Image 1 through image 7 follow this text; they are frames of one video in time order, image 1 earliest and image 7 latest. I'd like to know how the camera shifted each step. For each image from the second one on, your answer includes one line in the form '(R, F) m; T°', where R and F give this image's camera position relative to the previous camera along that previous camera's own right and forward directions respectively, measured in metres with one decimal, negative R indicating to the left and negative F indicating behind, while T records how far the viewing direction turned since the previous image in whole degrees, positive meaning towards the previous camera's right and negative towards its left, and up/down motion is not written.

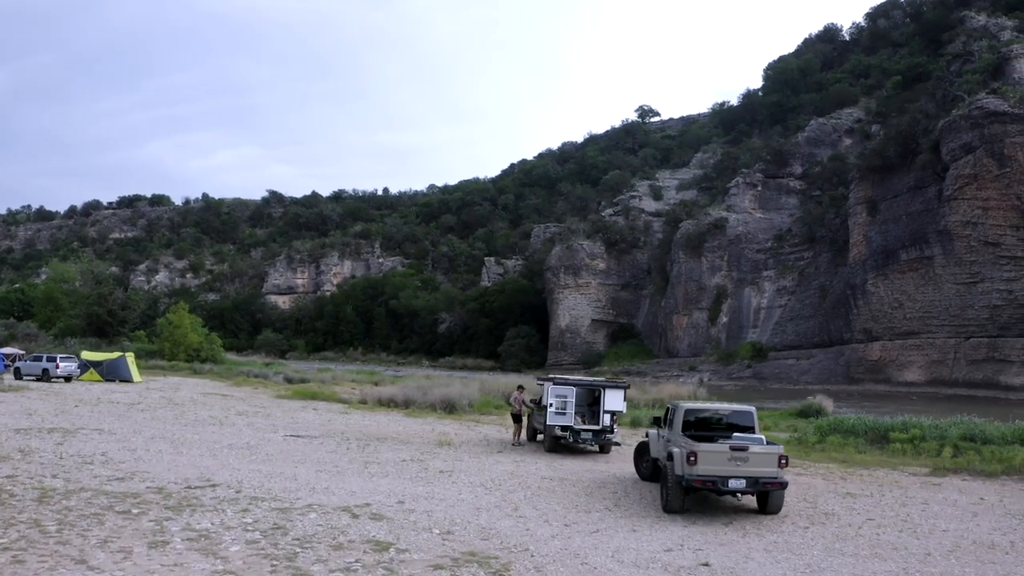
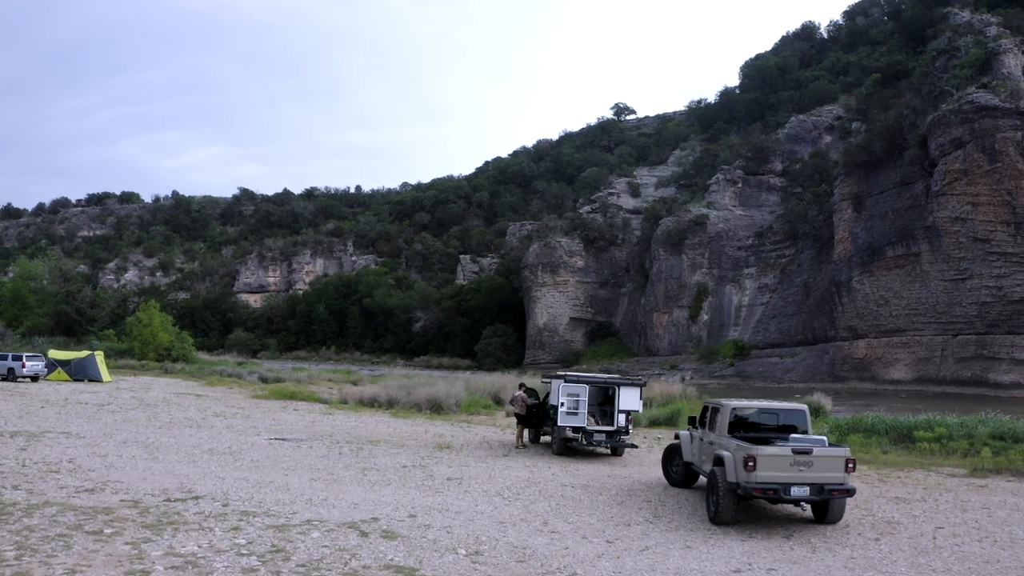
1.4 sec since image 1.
(-0.6, +1.1) m; +2°
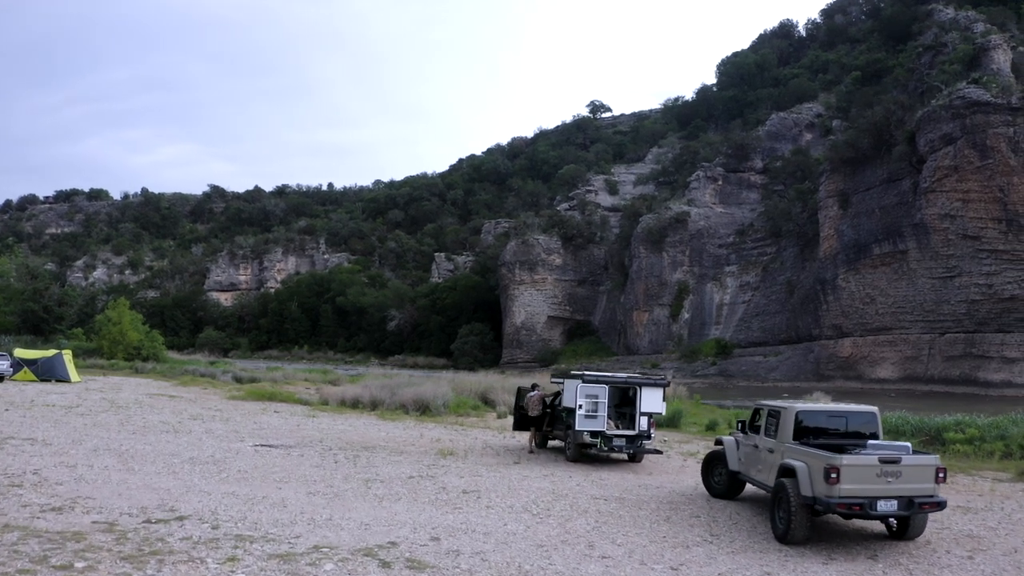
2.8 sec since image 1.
(-0.6, +1.2) m; +2°
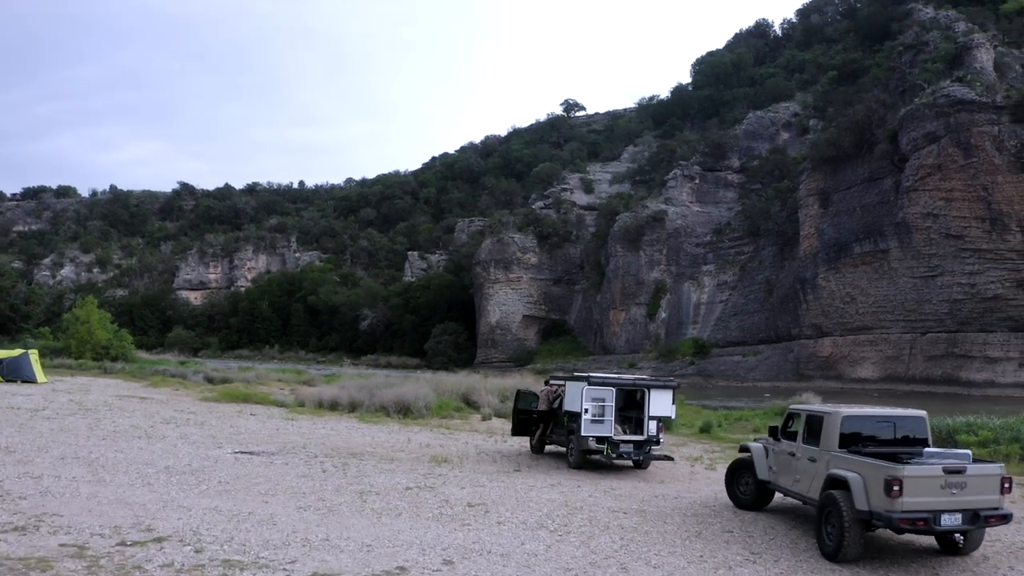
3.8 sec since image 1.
(-0.4, +0.8) m; +2°
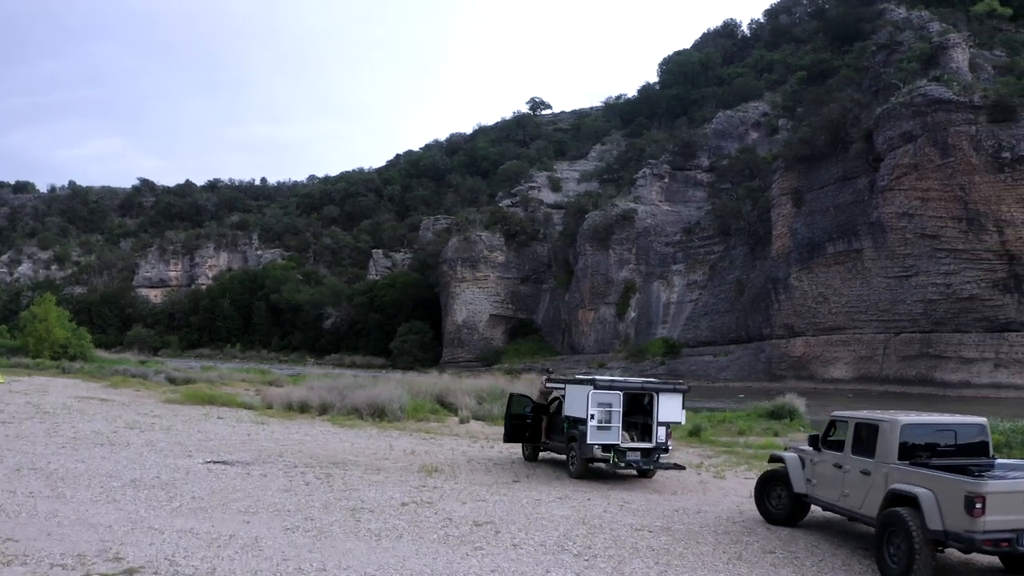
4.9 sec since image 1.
(-0.5, +0.9) m; +2°
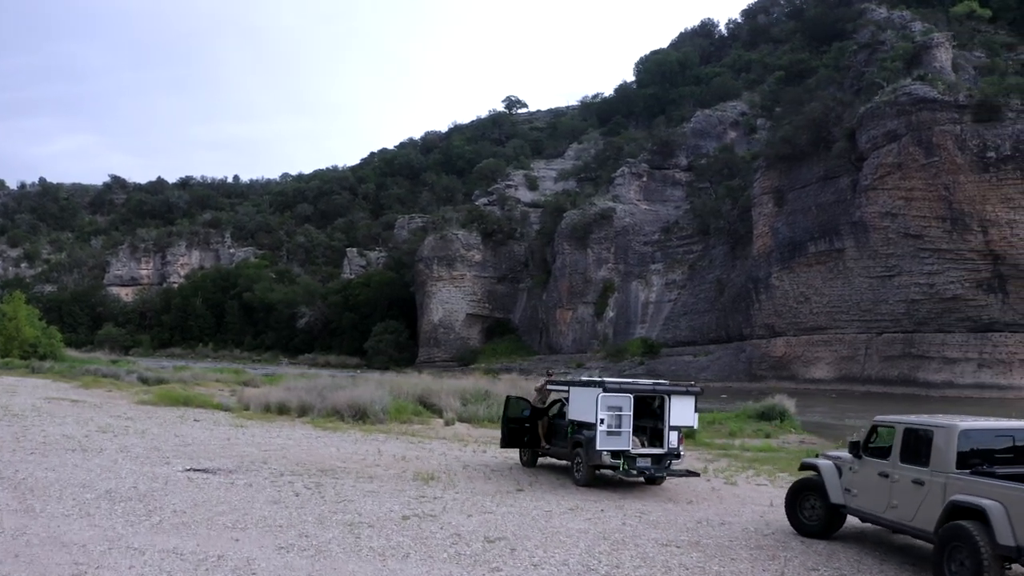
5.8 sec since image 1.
(-0.4, +0.7) m; +2°
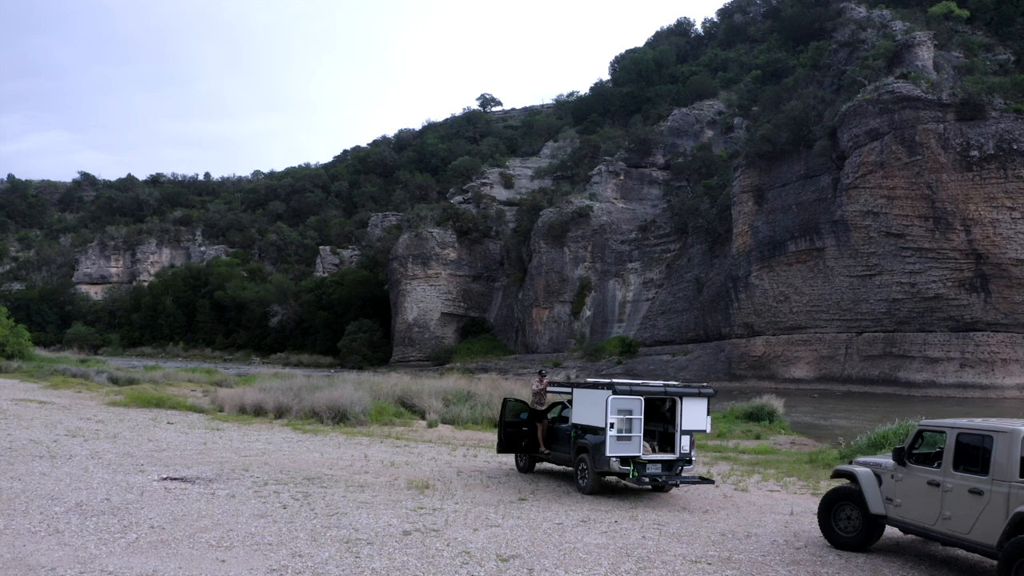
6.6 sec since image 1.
(-0.4, +0.7) m; +2°
